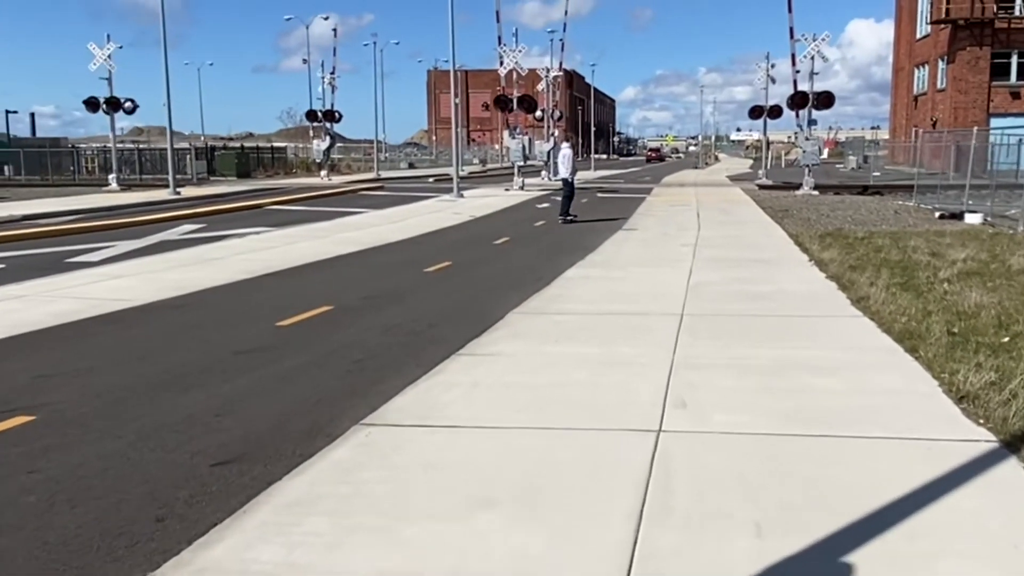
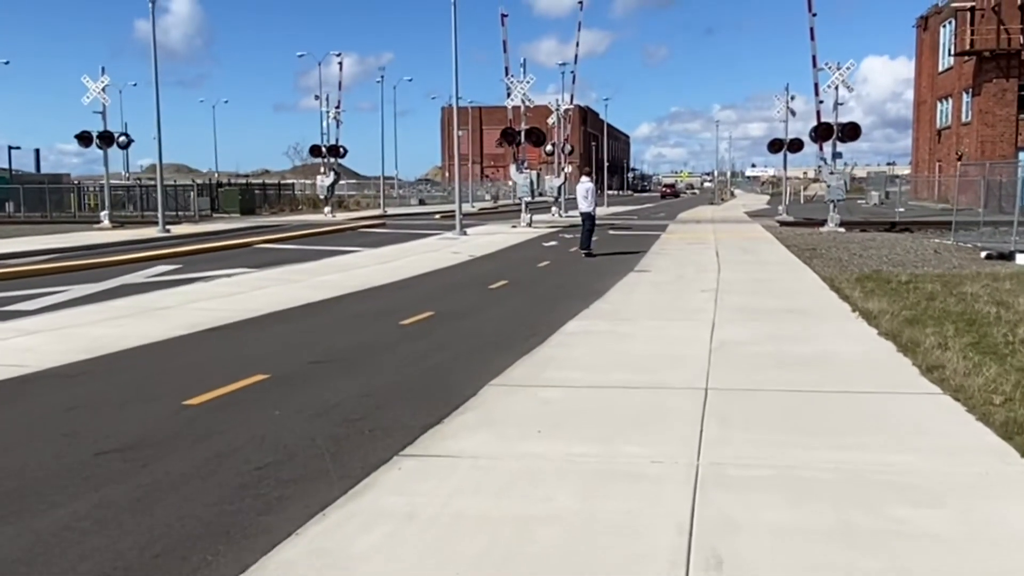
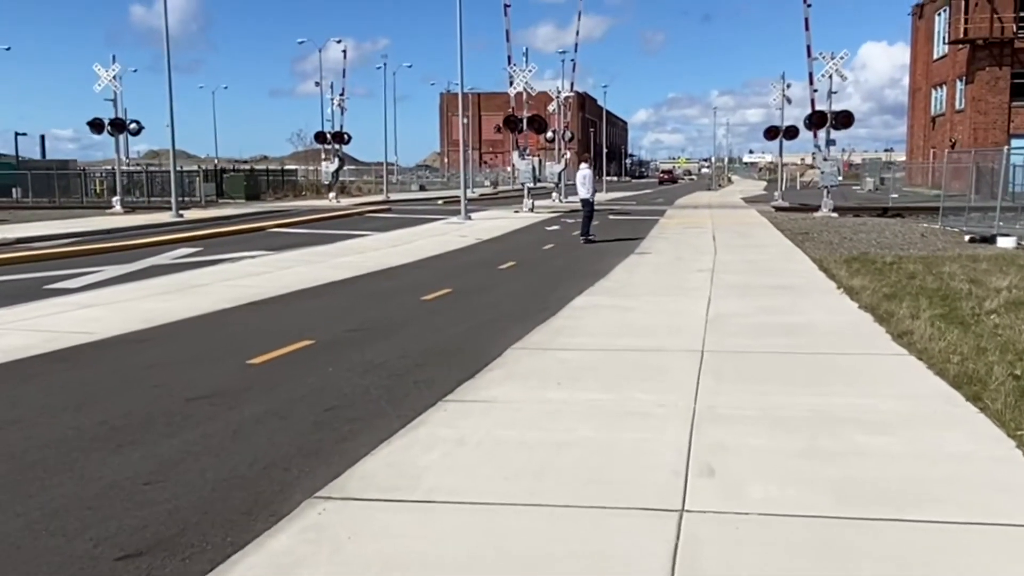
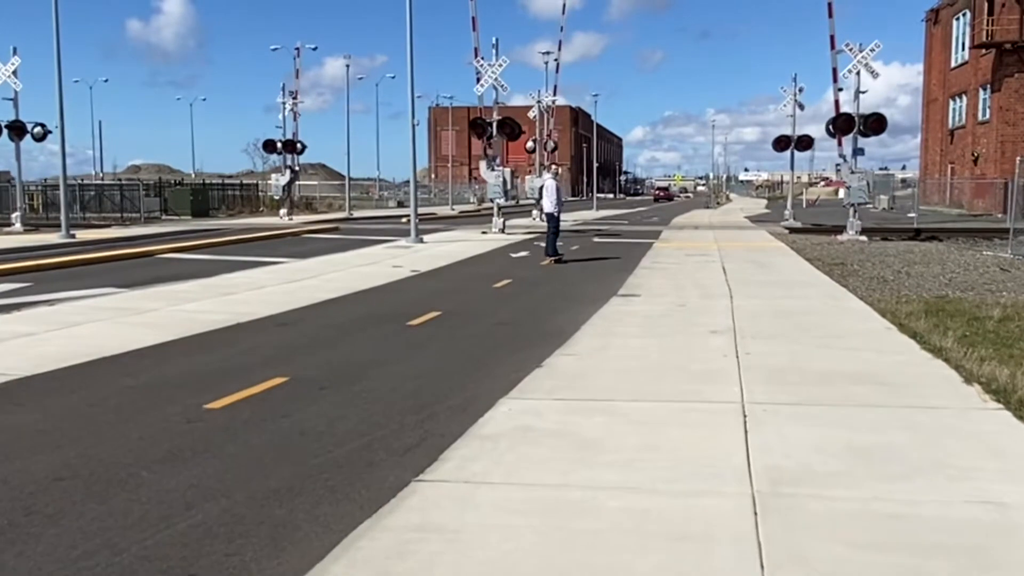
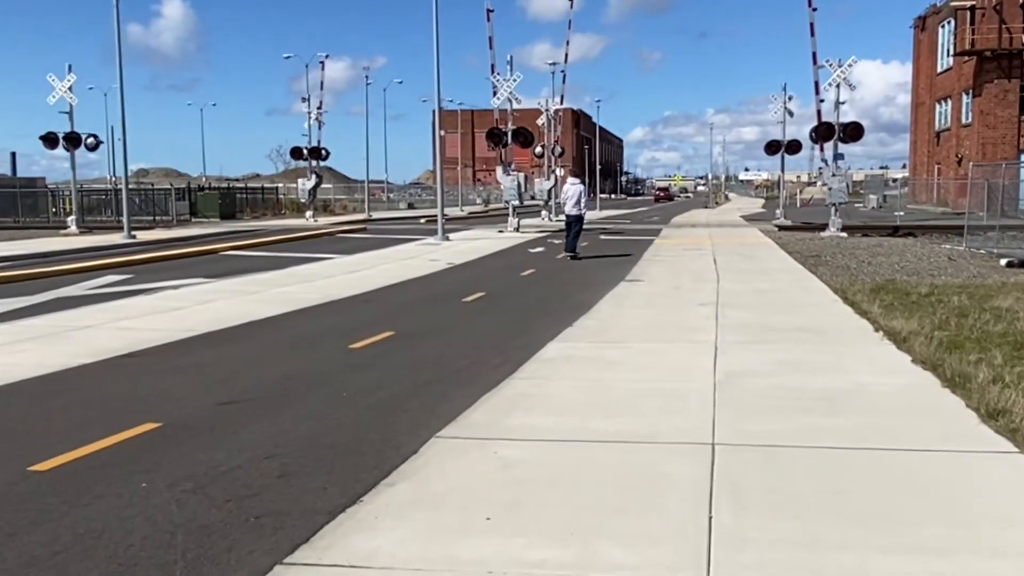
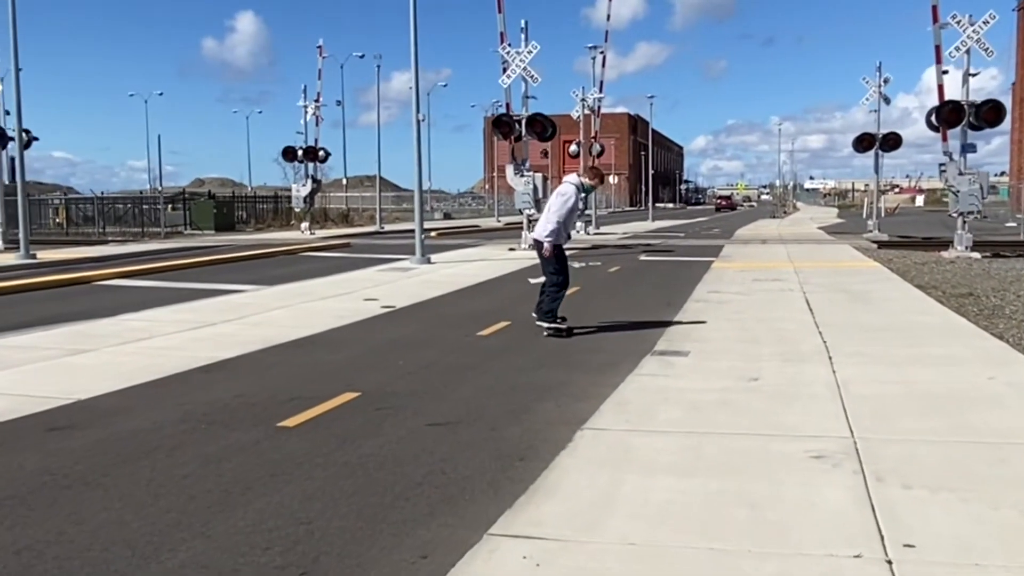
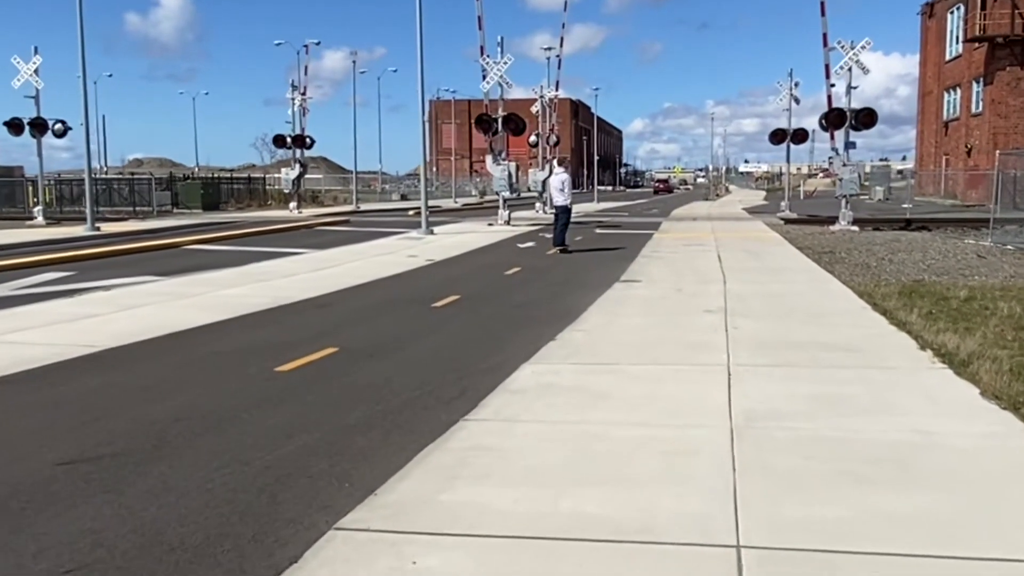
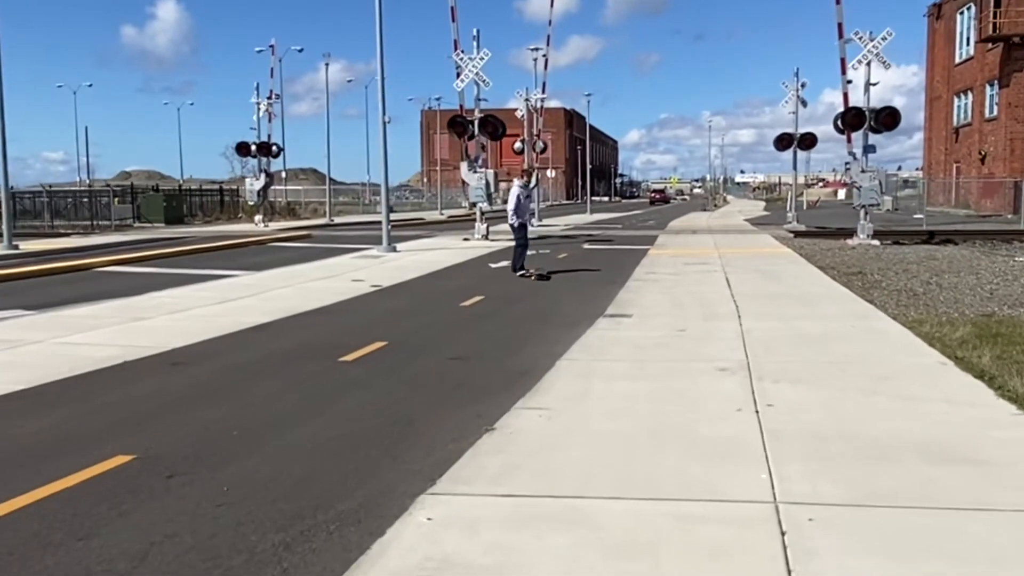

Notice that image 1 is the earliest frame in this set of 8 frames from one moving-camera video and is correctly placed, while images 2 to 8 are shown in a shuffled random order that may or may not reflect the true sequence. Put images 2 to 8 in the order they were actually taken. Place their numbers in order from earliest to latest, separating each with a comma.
3, 2, 5, 7, 4, 8, 6
